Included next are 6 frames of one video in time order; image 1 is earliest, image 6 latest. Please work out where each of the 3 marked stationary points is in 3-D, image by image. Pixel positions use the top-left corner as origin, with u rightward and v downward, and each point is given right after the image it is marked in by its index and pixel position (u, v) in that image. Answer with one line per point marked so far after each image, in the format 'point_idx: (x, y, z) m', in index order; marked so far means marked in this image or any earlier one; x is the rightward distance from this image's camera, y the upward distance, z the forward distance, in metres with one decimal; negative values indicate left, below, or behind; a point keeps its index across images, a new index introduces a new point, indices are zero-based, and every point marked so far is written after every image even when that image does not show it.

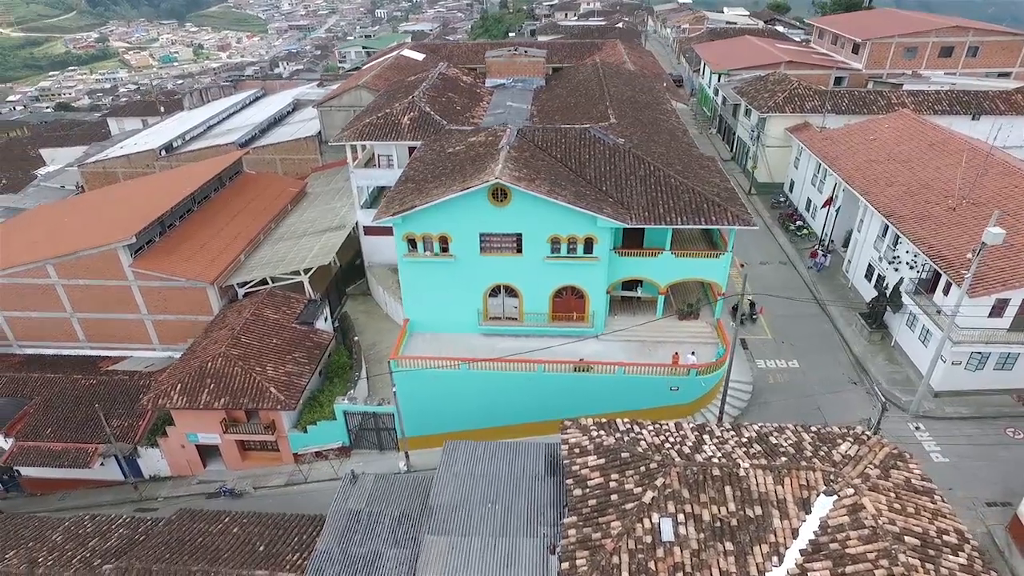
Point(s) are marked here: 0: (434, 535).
0: (-2.0, -6.3, +15.3) m
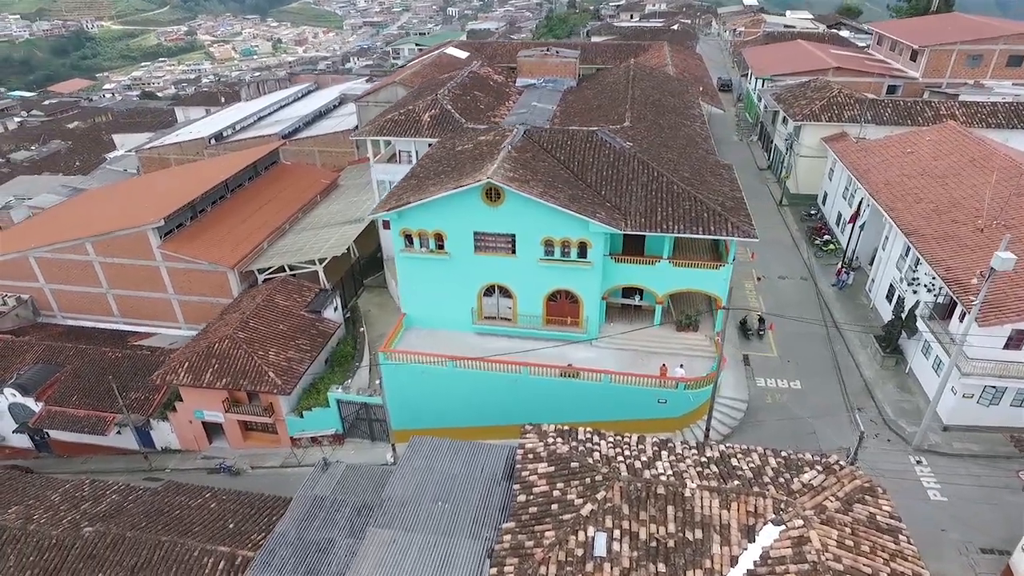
0: (-3.4, -6.1, +15.5) m
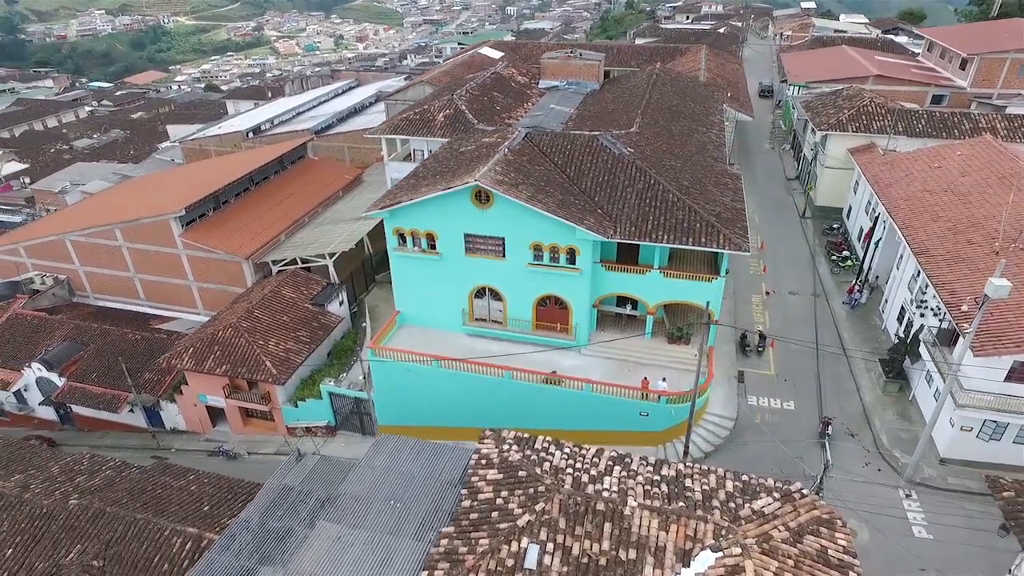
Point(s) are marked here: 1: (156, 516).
0: (-4.8, -6.1, +15.7) m
1: (-11.0, -7.0, +18.6) m
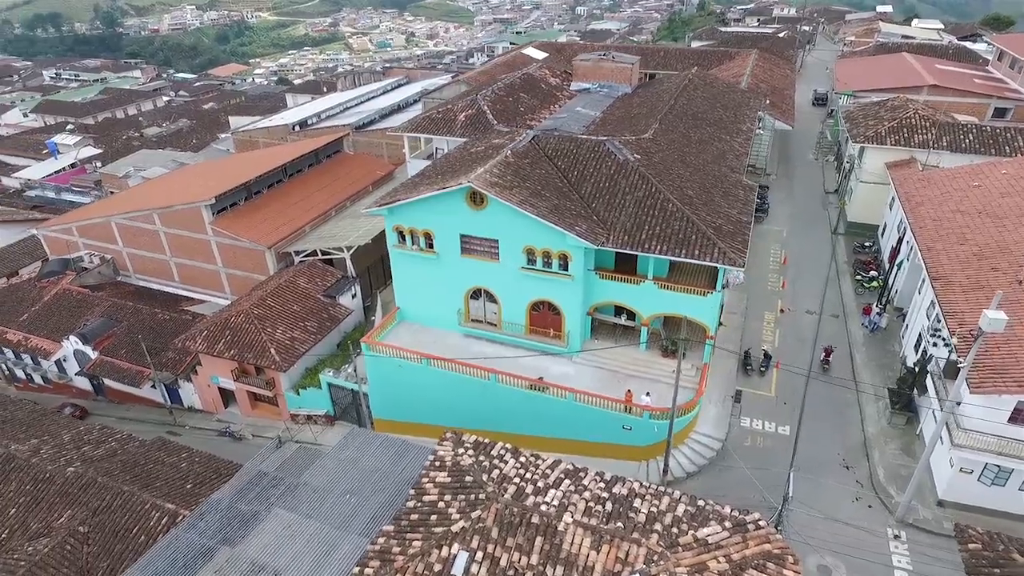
0: (-6.1, -5.9, +16.1) m
1: (-12.0, -6.5, +19.6) m
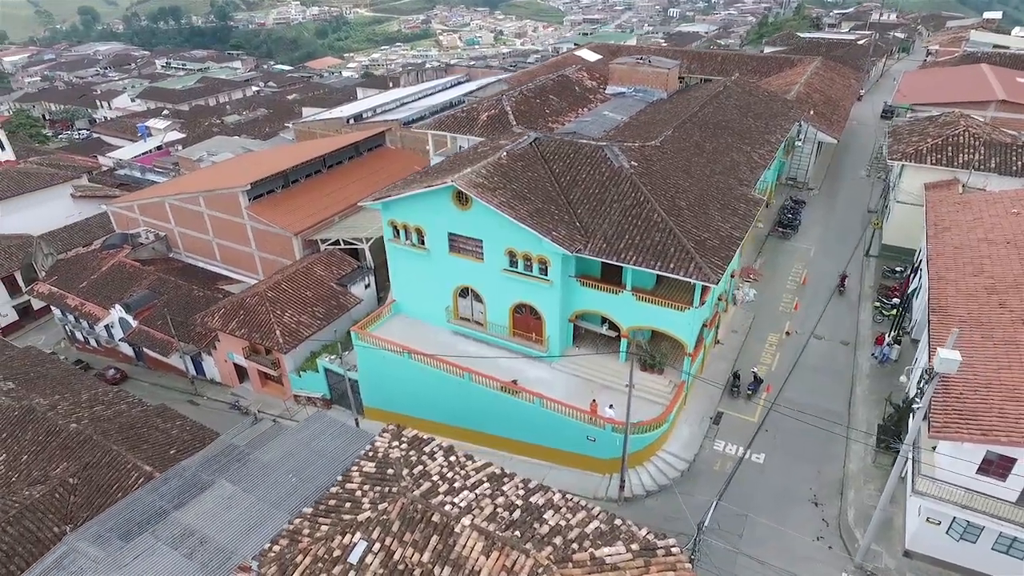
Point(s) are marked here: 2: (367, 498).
0: (-8.0, -5.5, +17.0) m
1: (-13.5, -5.7, +21.2) m
2: (-3.5, -5.1, +14.6) m
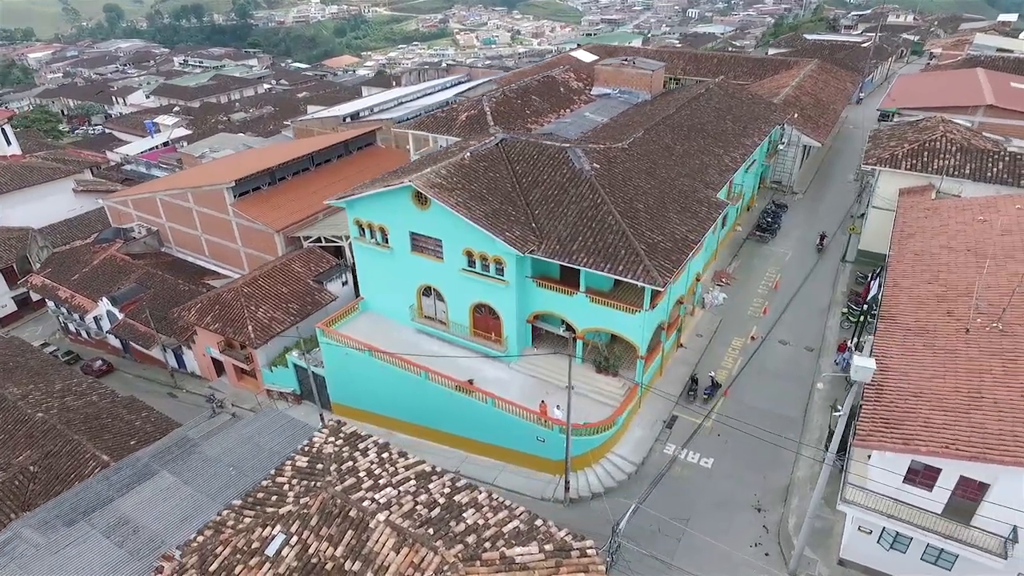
0: (-9.8, -5.4, +17.4) m
1: (-15.2, -5.5, +21.7) m
2: (-5.4, -5.0, +14.8) m
